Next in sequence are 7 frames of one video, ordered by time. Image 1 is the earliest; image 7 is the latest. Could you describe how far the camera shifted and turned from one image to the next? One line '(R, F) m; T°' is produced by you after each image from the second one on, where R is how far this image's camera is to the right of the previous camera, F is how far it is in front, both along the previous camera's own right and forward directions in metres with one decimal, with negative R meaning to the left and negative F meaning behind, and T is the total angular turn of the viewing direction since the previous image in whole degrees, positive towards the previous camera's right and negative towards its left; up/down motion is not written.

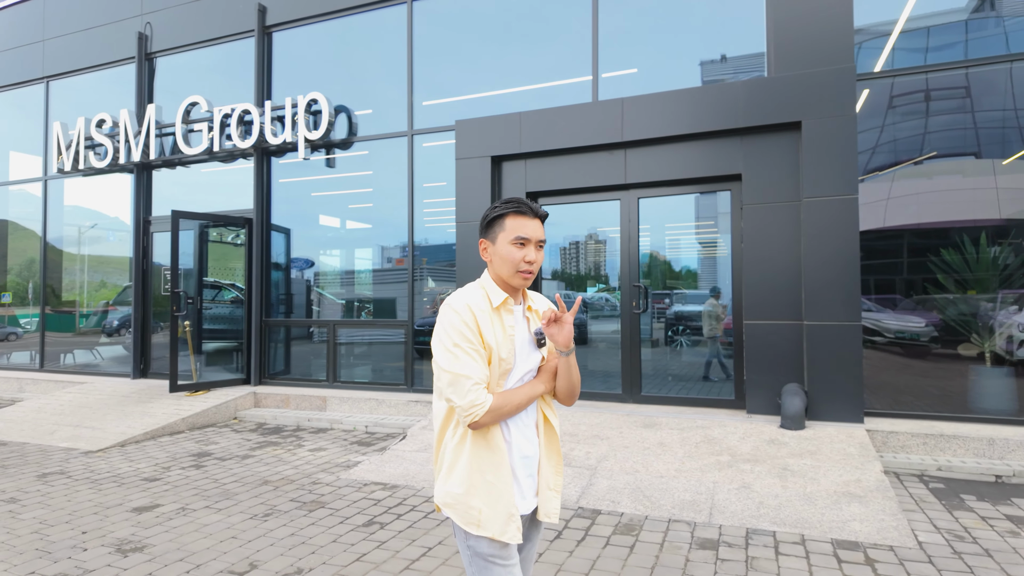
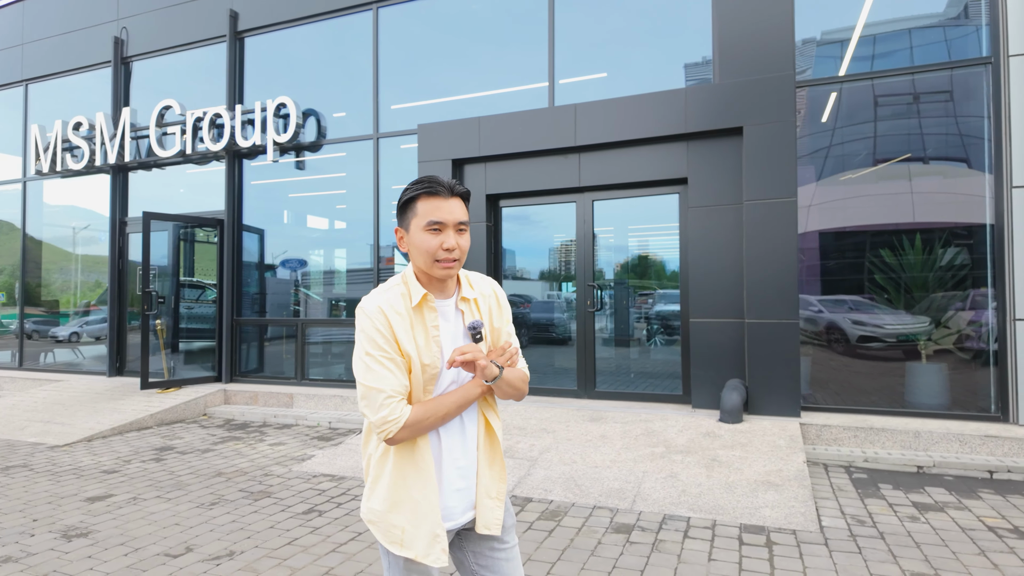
(+0.5, -0.2) m; 0°
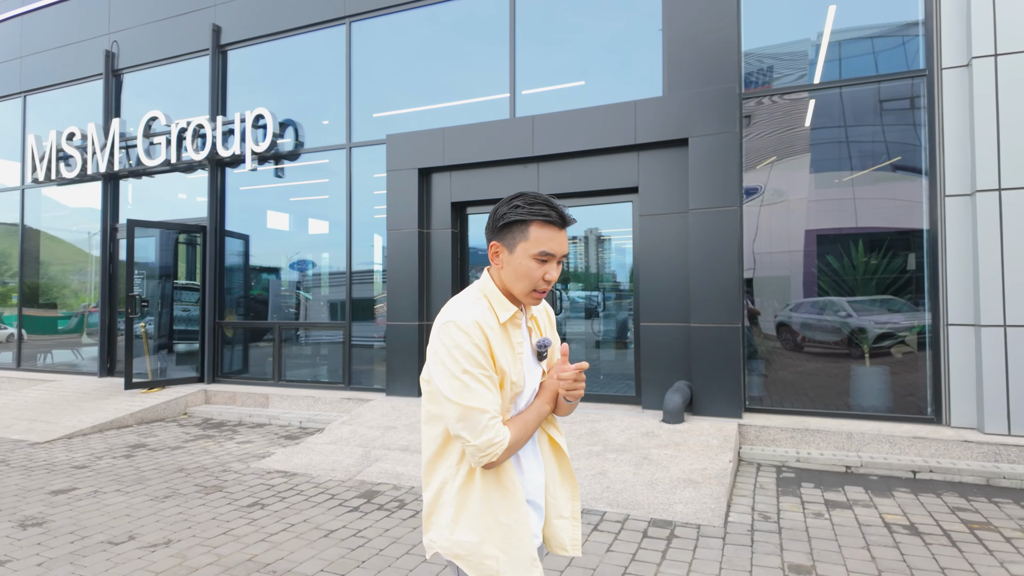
(+0.6, -0.2) m; -1°
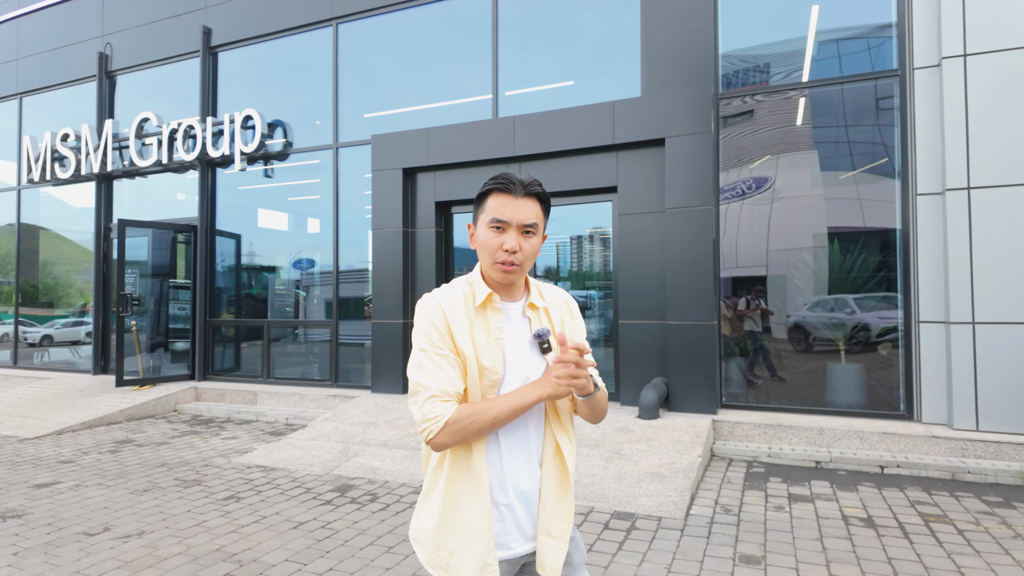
(+0.3, -0.1) m; 0°
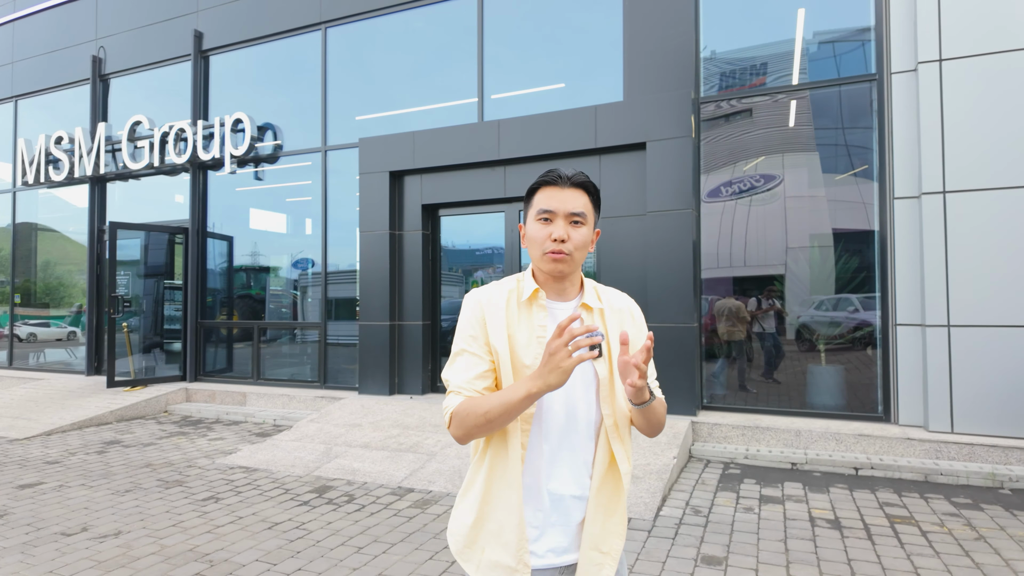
(+0.2, -0.1) m; 0°
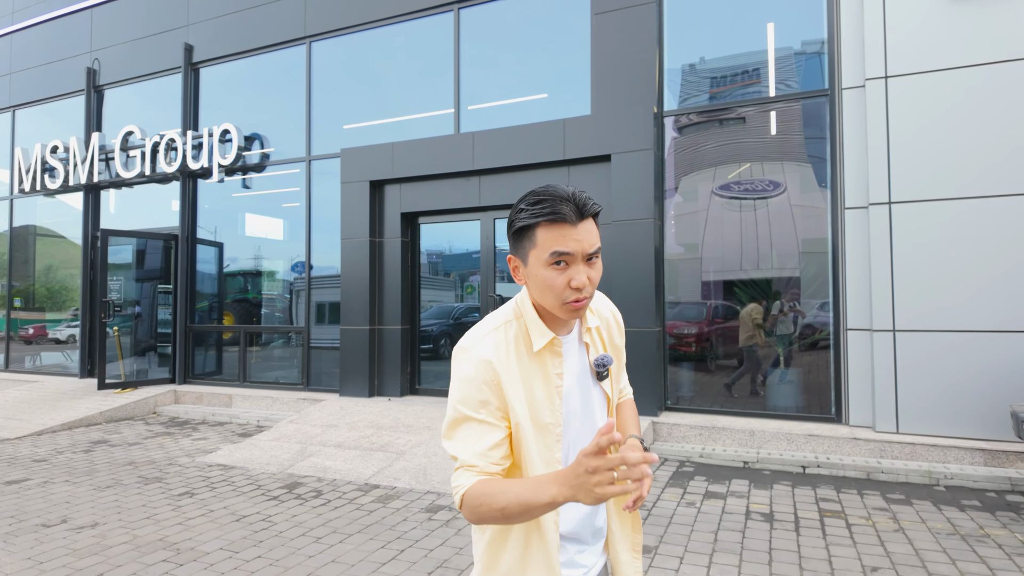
(+0.4, -0.3) m; 0°
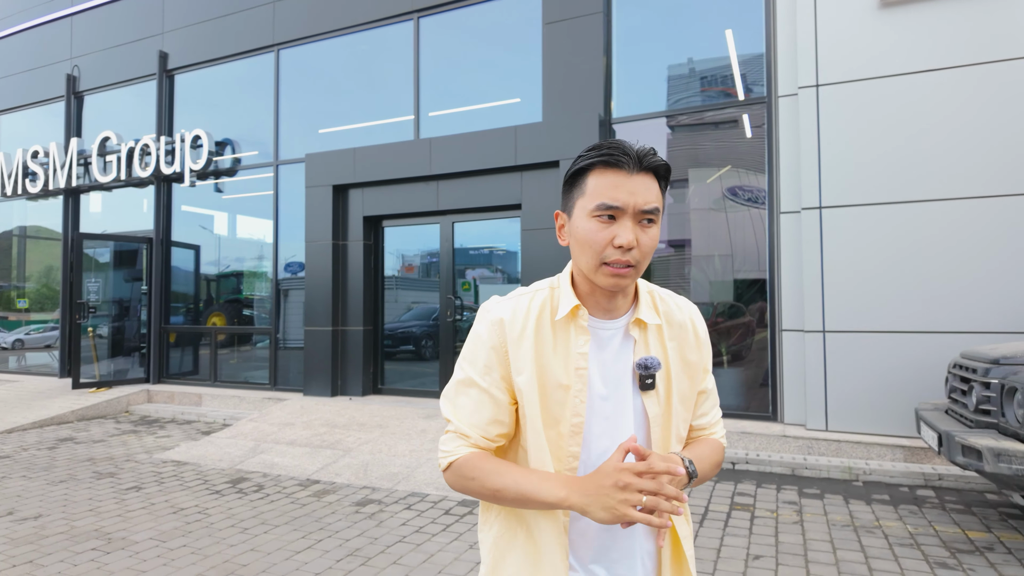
(+0.6, -0.2) m; 0°
